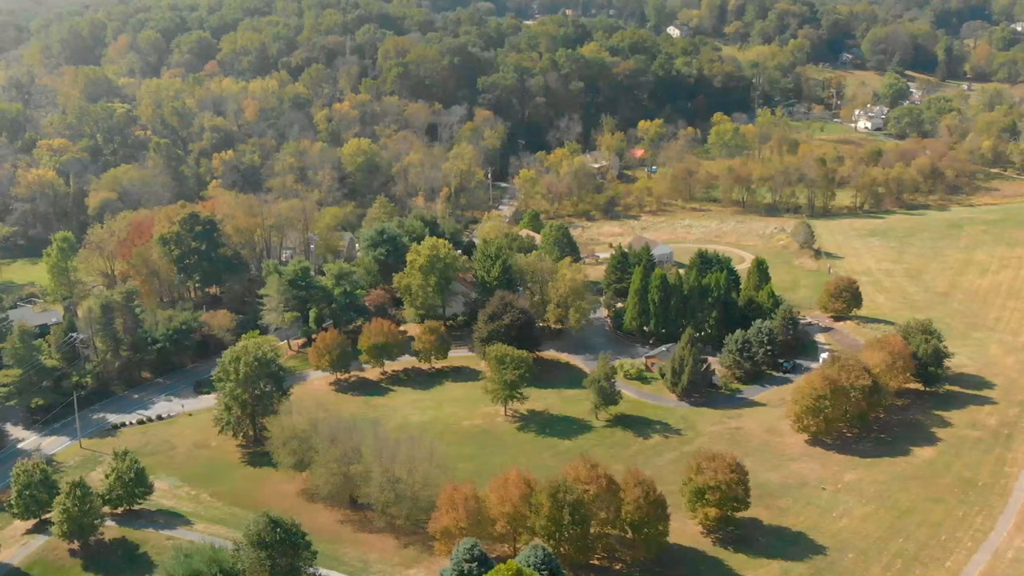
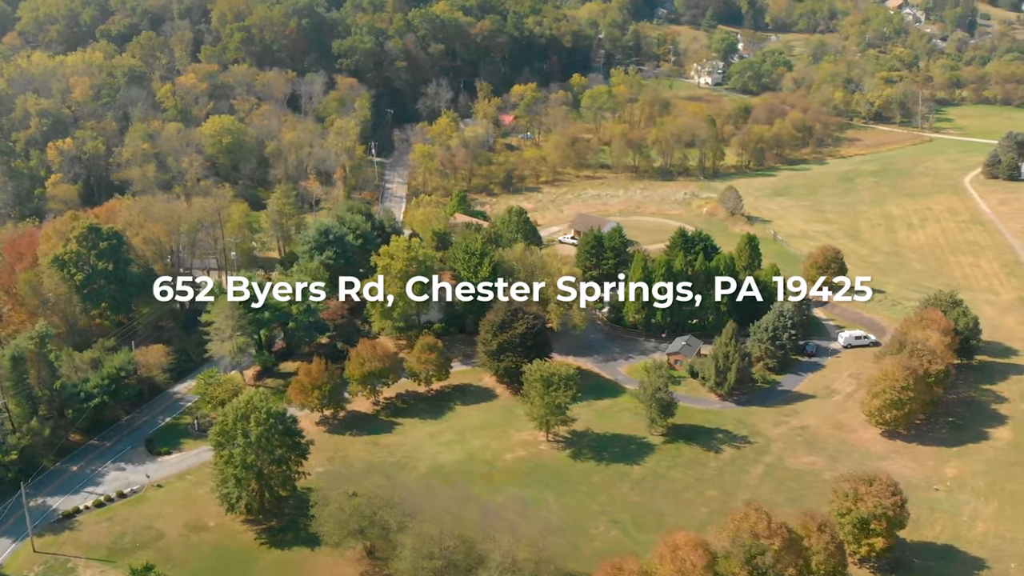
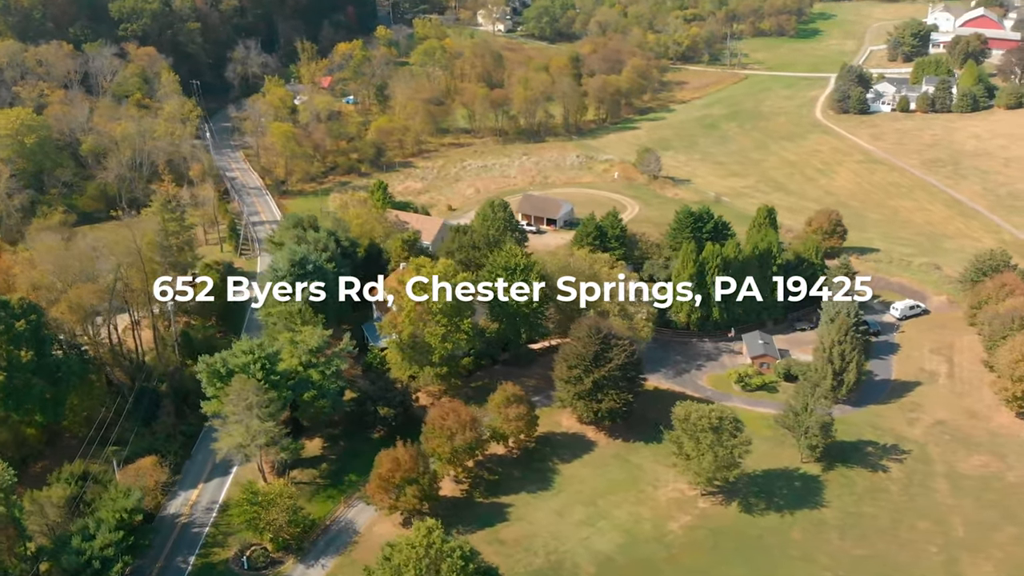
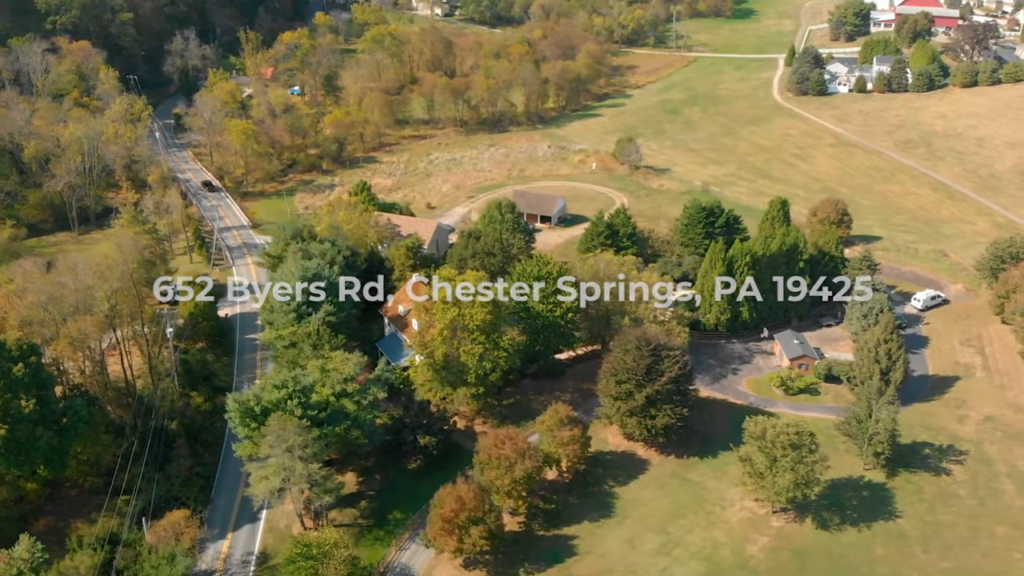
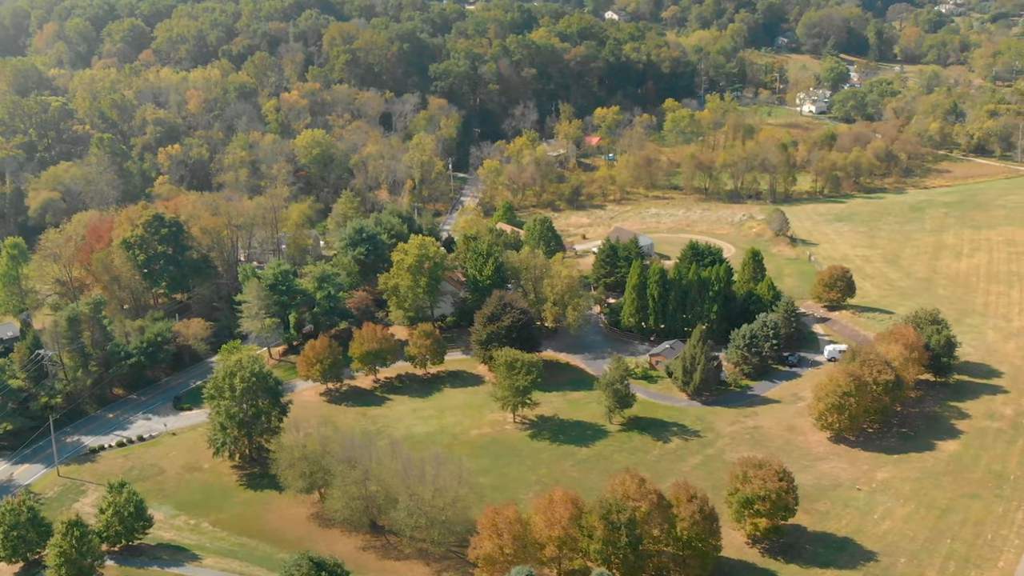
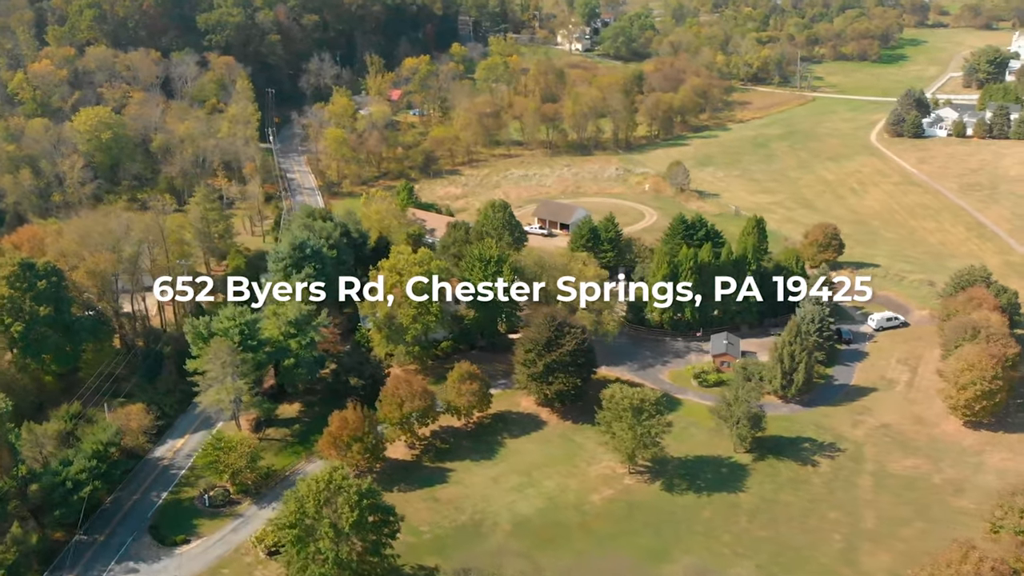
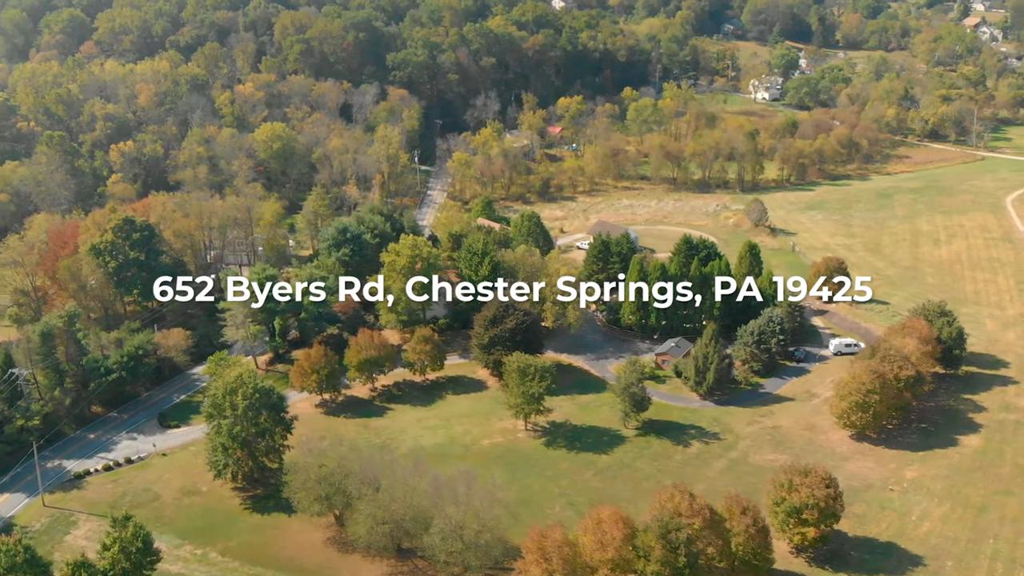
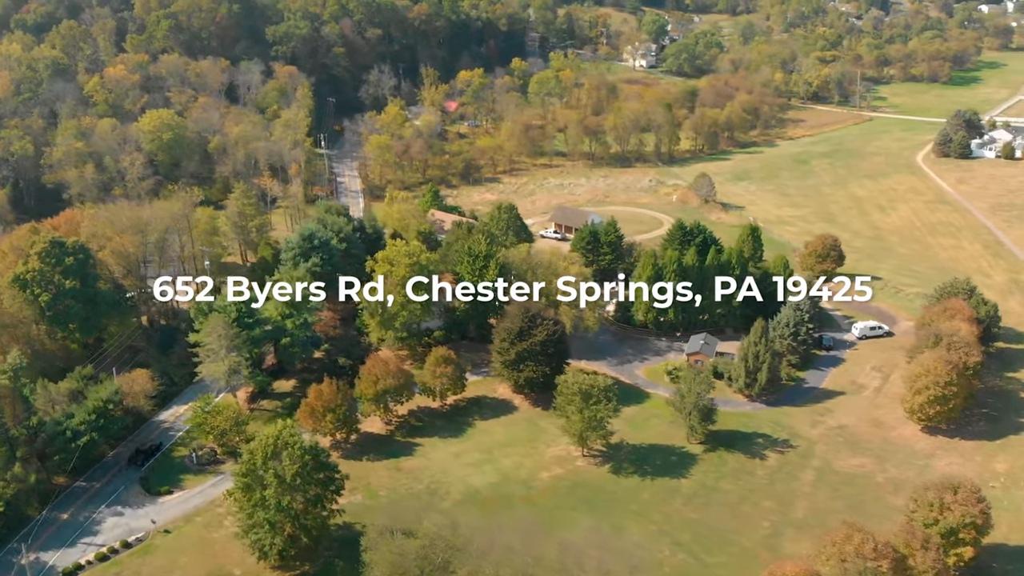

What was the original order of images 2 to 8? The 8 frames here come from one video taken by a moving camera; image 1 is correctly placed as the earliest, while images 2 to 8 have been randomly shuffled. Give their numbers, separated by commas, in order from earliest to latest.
5, 7, 2, 8, 6, 3, 4
